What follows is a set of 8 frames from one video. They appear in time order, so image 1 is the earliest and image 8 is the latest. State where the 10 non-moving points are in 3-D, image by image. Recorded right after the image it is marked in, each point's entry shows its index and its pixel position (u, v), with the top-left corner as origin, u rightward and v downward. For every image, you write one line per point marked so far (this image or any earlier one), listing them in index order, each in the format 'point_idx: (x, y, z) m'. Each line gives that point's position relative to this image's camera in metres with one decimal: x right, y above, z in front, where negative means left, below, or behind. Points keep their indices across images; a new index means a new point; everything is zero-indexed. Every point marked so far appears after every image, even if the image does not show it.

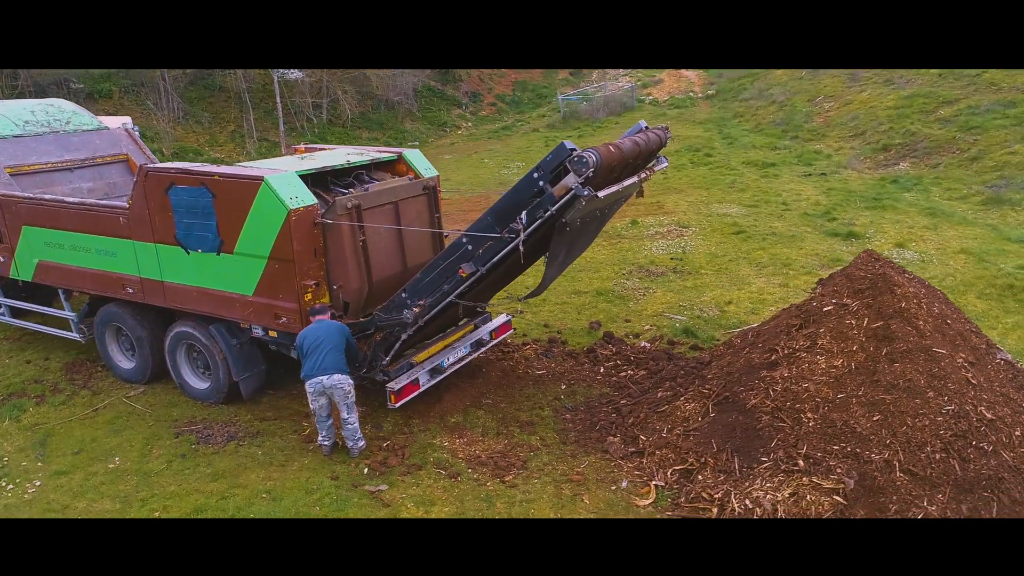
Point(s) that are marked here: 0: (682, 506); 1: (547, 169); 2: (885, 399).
0: (+1.1, -1.4, +5.0) m
1: (+0.2, +0.8, +4.9) m
2: (+2.5, -0.7, +4.7) m
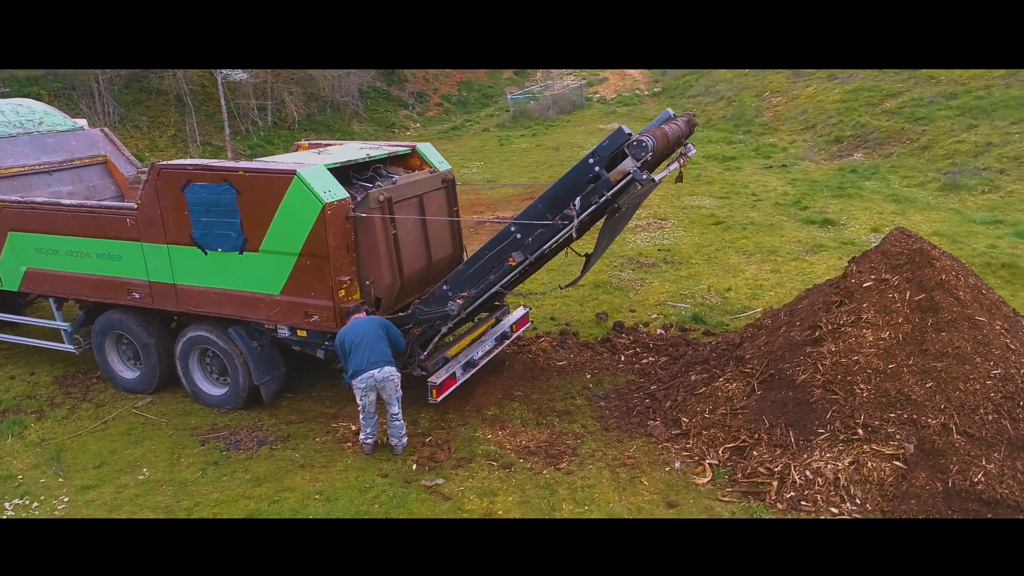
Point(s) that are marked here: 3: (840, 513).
0: (+1.5, -1.3, +5.1) m
1: (+0.6, +0.9, +5.0) m
2: (+2.9, -0.5, +4.9) m
3: (+2.0, -1.4, +4.7) m
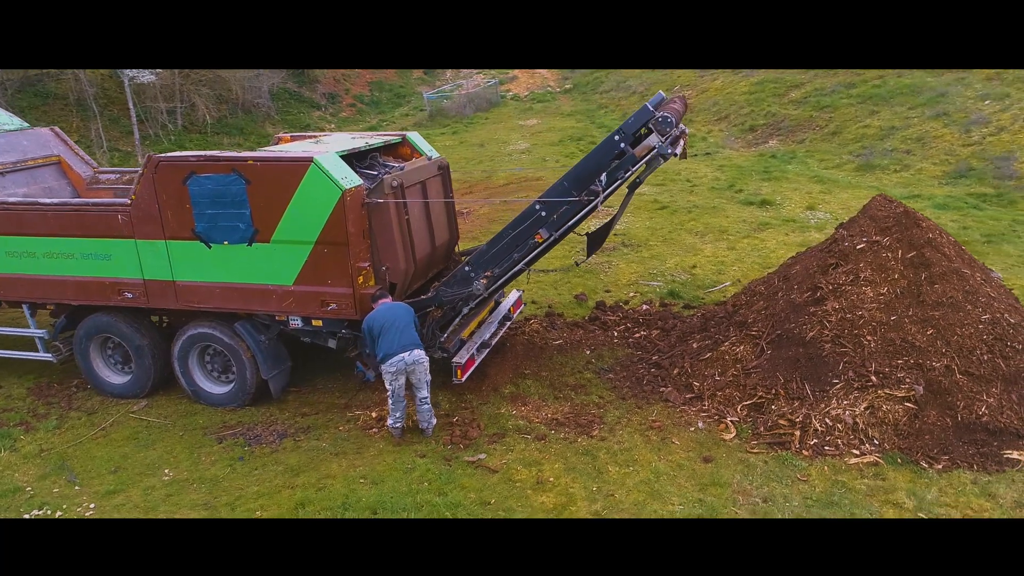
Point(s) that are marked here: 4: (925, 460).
0: (+1.8, -1.1, +5.5) m
1: (+0.8, +1.1, +5.2) m
2: (+3.1, -0.2, +5.5) m
3: (+2.4, -1.1, +5.1) m
4: (+2.7, -1.1, +5.0) m
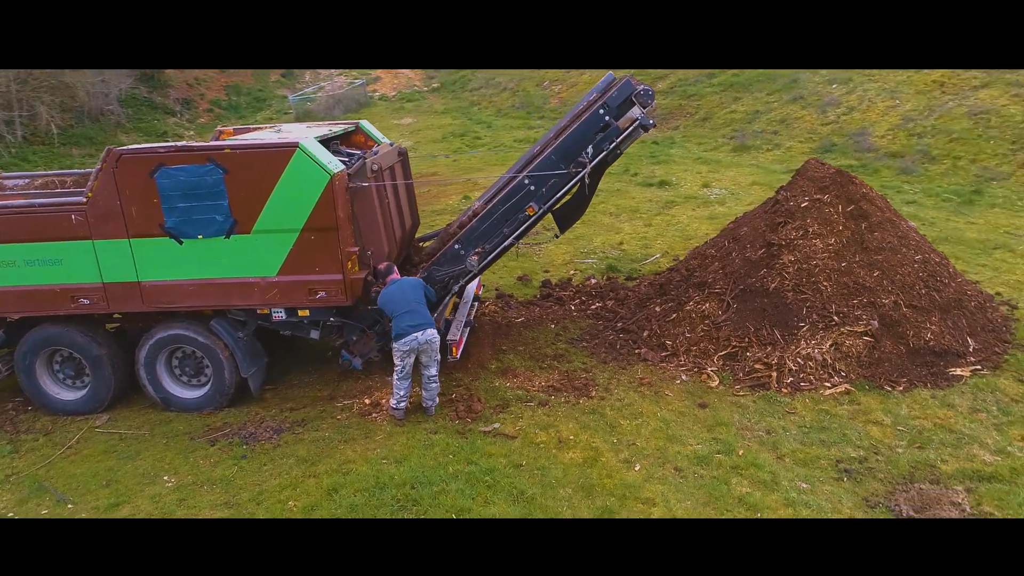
0: (+1.8, -0.7, +6.0) m
1: (+0.7, +1.3, +5.6) m
2: (+3.1, +0.2, +6.3) m
3: (+2.5, -0.7, +5.7) m
4: (+2.8, -0.7, +5.7) m
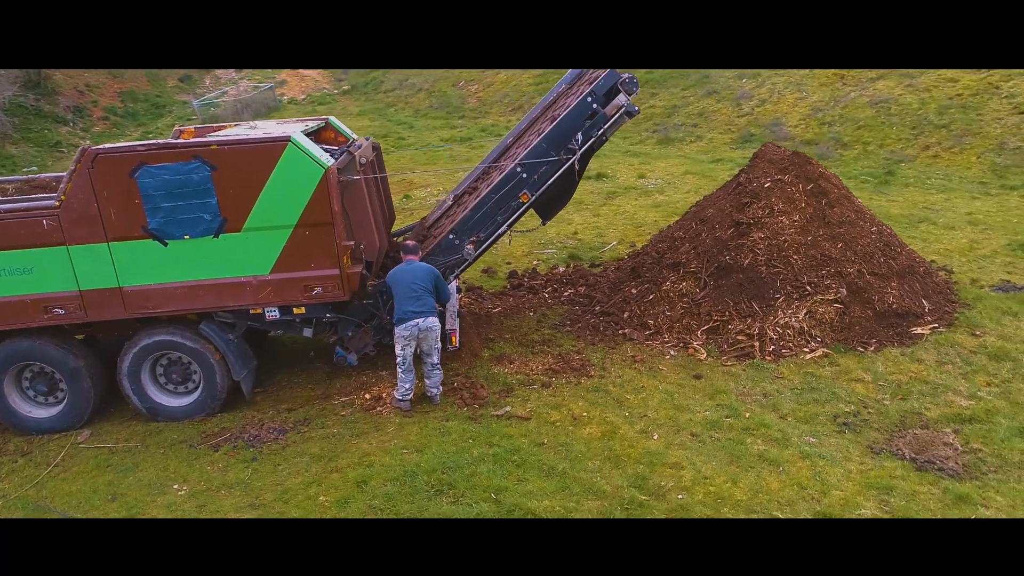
0: (+1.8, -0.5, +6.3) m
1: (+0.7, +1.5, +5.8) m
2: (+2.9, +0.5, +6.8) m
3: (+2.5, -0.5, +6.2) m
4: (+2.8, -0.5, +6.2) m
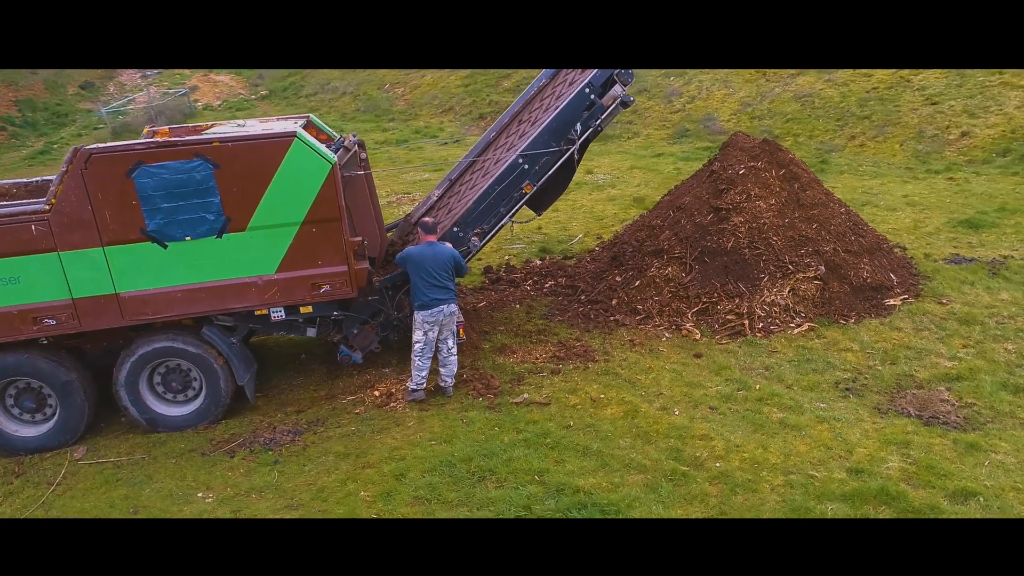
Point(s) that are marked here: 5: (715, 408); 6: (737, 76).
0: (+1.8, -0.4, +6.6) m
1: (+0.7, +1.6, +5.9) m
2: (+2.9, +0.7, +7.2) m
3: (+2.5, -0.3, +6.5) m
4: (+2.9, -0.3, +6.6) m
5: (+1.4, -0.8, +5.3) m
6: (+5.2, +4.9, +17.3) m
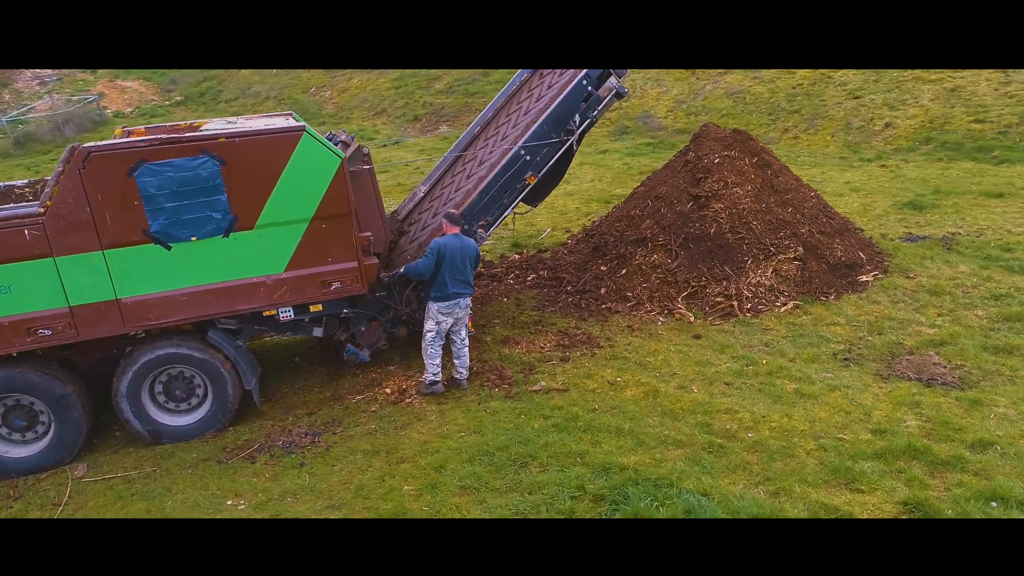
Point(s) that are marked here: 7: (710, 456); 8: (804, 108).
0: (+1.8, -0.2, +6.9) m
1: (+0.7, +1.7, +6.1) m
2: (+2.7, +0.9, +7.6) m
3: (+2.5, -0.1, +6.9) m
4: (+2.9, -0.1, +6.9) m
5: (+1.6, -0.7, +5.5) m
6: (+3.7, +5.1, +17.9) m
7: (+1.2, -1.0, +4.6) m
8: (+5.6, +3.4, +14.5) m
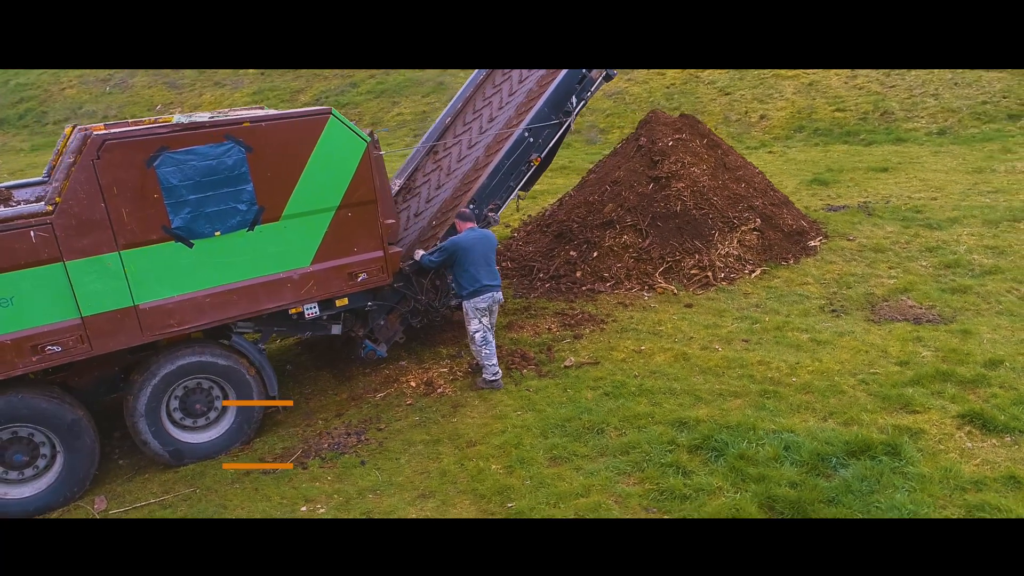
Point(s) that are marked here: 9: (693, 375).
0: (+1.7, +0.1, +7.3) m
1: (+0.6, +1.9, +6.2) m
2: (+2.4, +1.2, +8.1) m
3: (+2.4, +0.2, +7.4) m
4: (+2.7, +0.3, +7.5) m
5: (+1.8, -0.4, +5.9) m
6: (+0.8, +5.1, +18.5) m
7: (+1.7, -0.7, +4.9) m
8: (+3.5, +3.8, +15.6) m
9: (+1.3, -0.6, +5.4) m
